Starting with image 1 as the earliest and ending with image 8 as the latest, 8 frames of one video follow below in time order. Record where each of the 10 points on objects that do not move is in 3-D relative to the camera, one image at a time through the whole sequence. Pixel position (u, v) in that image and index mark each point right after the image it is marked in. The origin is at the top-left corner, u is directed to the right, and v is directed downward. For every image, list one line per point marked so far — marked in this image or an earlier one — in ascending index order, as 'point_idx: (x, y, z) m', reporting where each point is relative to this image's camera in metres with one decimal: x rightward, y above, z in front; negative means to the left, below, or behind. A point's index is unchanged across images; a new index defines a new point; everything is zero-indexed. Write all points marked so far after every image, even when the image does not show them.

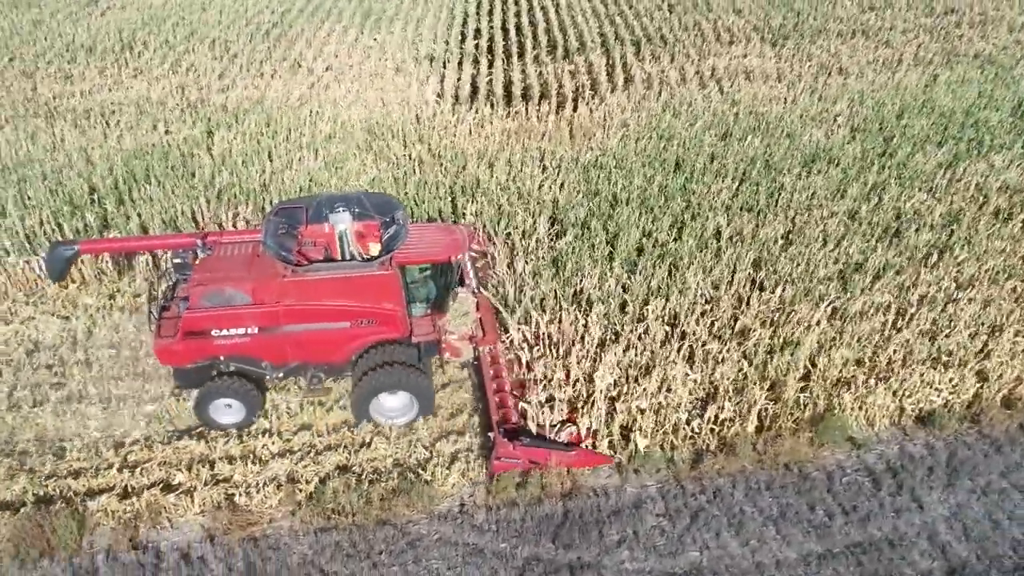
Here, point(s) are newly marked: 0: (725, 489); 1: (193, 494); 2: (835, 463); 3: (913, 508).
0: (+1.6, -1.5, +5.4) m
1: (-2.4, -1.5, +5.3) m
2: (+2.5, -1.4, +5.6) m
3: (+2.9, -1.6, +5.3) m
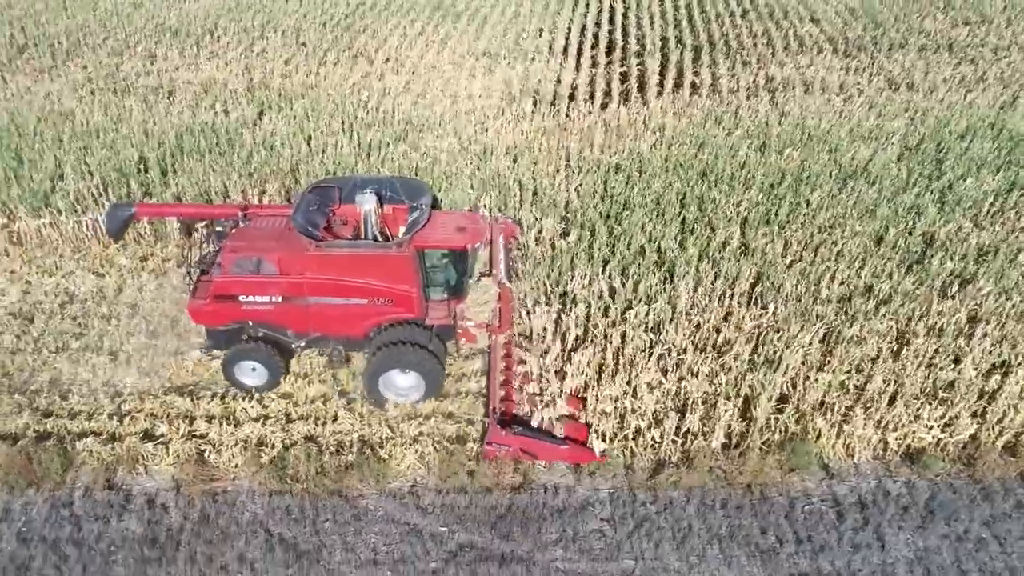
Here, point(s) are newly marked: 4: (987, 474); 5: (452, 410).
0: (+1.2, -1.6, +5.3) m
1: (-2.7, -1.2, +5.7) m
2: (+2.2, -1.5, +5.4) m
3: (+2.5, -1.8, +5.0) m
4: (+3.6, -1.4, +5.5) m
5: (-0.5, -1.0, +6.0) m
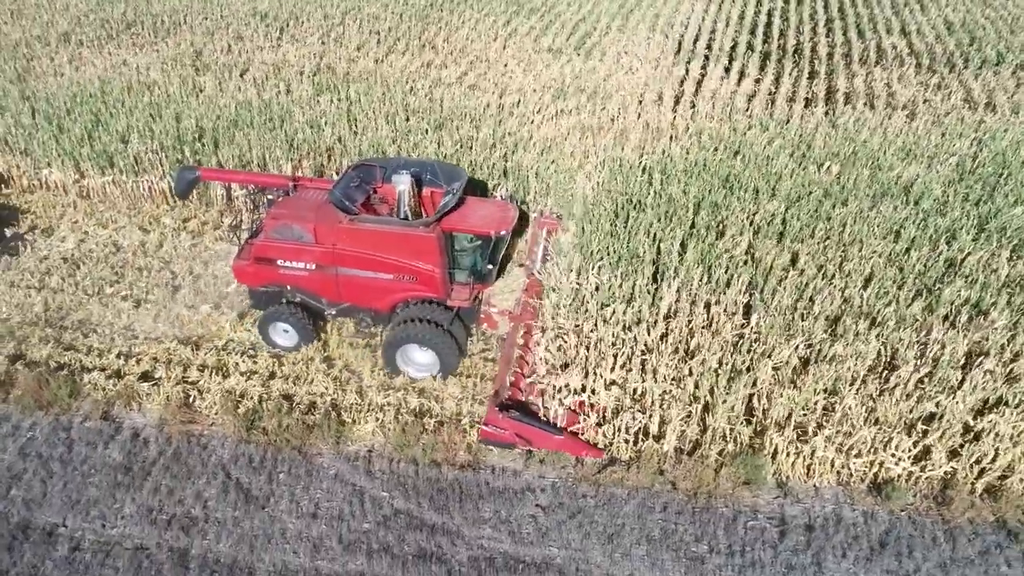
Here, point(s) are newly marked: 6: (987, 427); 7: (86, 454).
0: (+0.8, -1.6, +5.3) m
1: (-3.0, -0.8, +6.2) m
2: (+1.7, -1.6, +5.3) m
3: (+2.0, -1.9, +4.8) m
4: (+3.2, -1.6, +5.1) m
5: (-0.8, -0.8, +6.3) m
6: (+3.5, -1.0, +5.3) m
7: (-3.4, -1.3, +5.7) m
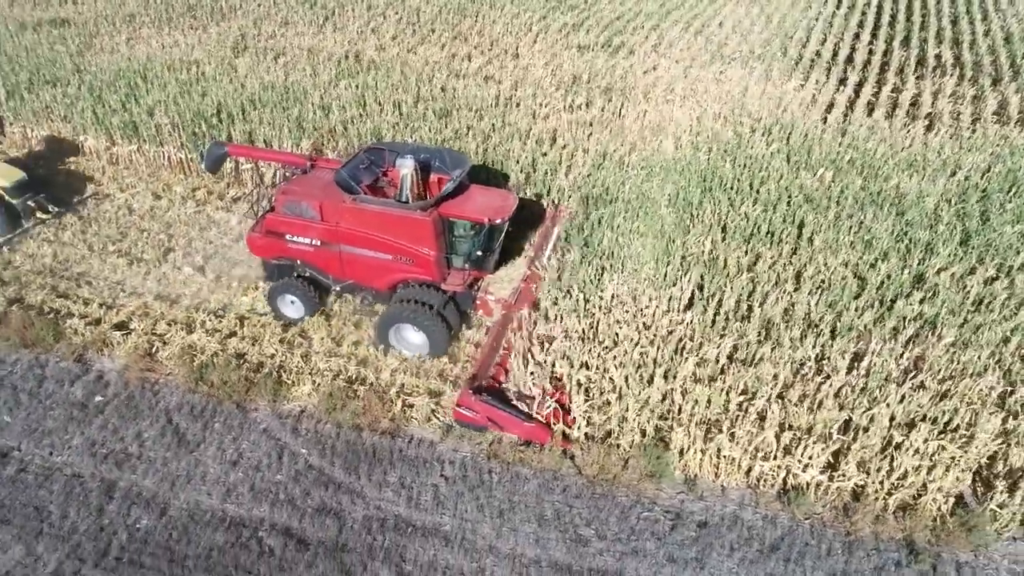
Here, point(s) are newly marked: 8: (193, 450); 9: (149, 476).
0: (+0.1, -1.4, +5.4) m
1: (-3.5, -0.4, +6.7) m
2: (+1.0, -1.5, +5.3) m
3: (+1.2, -1.8, +4.8) m
4: (+2.4, -1.7, +5.0) m
5: (-1.3, -0.6, +6.5) m
6: (+2.8, -1.1, +5.2) m
7: (-4.0, -0.9, +6.2) m
8: (-2.5, -1.3, +5.7) m
9: (-2.8, -1.4, +5.5) m
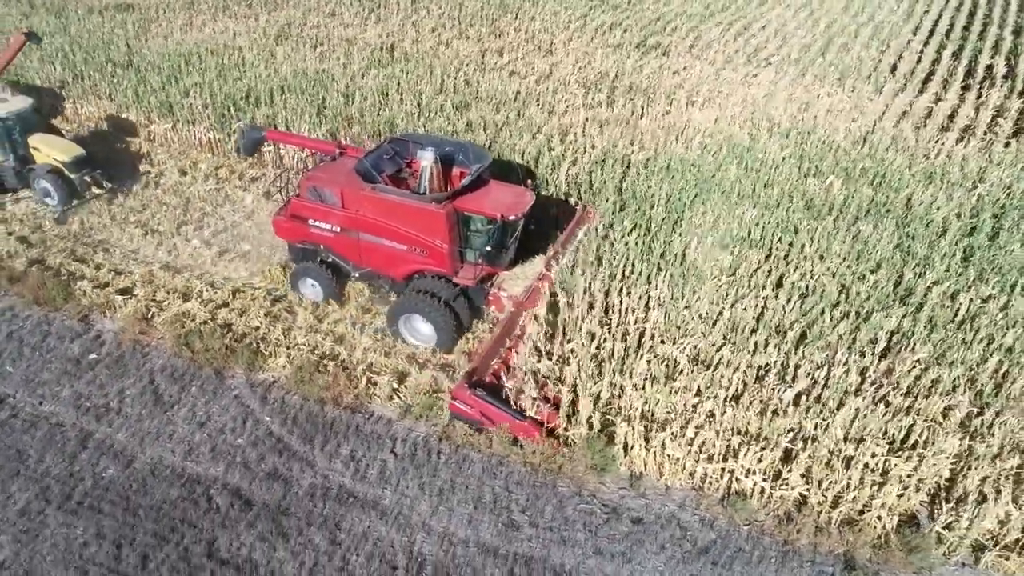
0: (-0.3, -1.3, +5.5) m
1: (-3.8, -0.1, +7.1) m
2: (+0.6, -1.5, +5.3) m
3: (+0.7, -1.8, +4.8) m
4: (+1.9, -1.7, +4.9) m
5: (-1.6, -0.4, +6.8) m
6: (+2.4, -1.2, +5.0) m
7: (-4.3, -0.5, +6.7) m
8: (-2.9, -1.0, +6.0) m
9: (-3.1, -1.1, +5.8) m
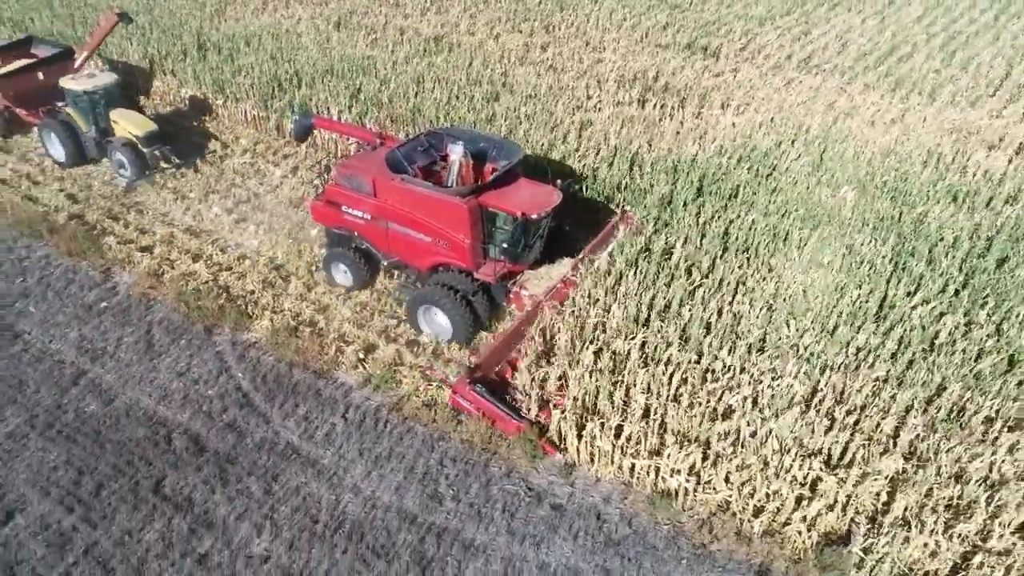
0: (-0.8, -1.1, +5.7) m
1: (-3.9, +0.3, +7.7) m
2: (0.0, -1.4, +5.4) m
3: (+0.1, -1.7, +4.9) m
4: (+1.4, -1.7, +4.8) m
5: (-1.8, -0.1, +7.1) m
6: (+1.9, -1.2, +4.9) m
7: (-4.5, 0.0, +7.3) m
8: (-3.2, -0.6, +6.5) m
9: (-3.5, -0.7, +6.3) m
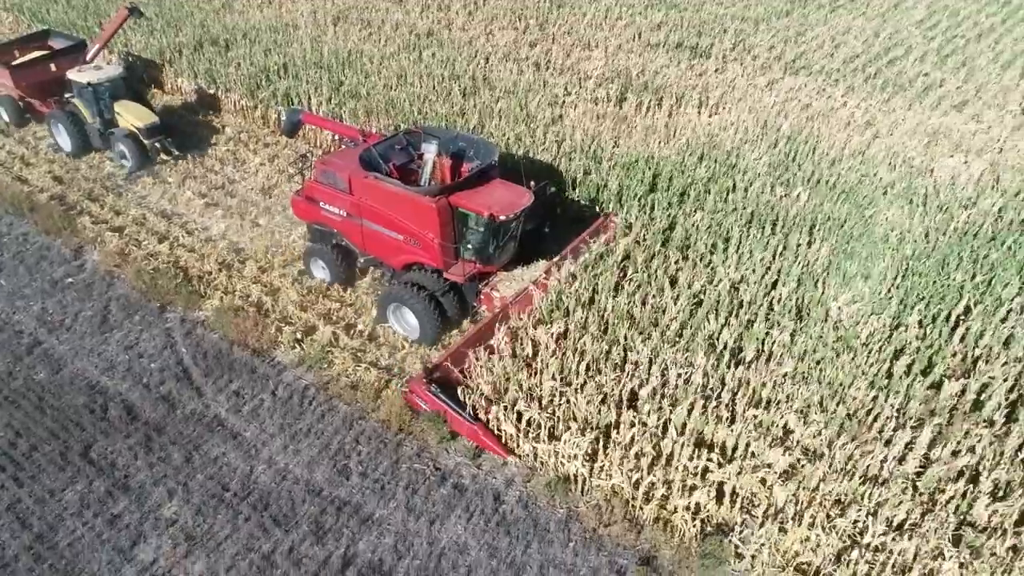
0: (-1.5, -1.0, +5.9) m
1: (-4.4, +0.6, +8.0) m
2: (-0.6, -1.3, +5.5) m
3: (-0.6, -1.6, +5.0) m
4: (+0.6, -1.7, +4.9) m
5: (-2.4, 0.0, +7.3) m
6: (+1.2, -1.2, +4.9) m
7: (-5.0, +0.2, +7.7) m
8: (-3.8, -0.4, +6.8) m
9: (-4.1, -0.5, +6.7) m
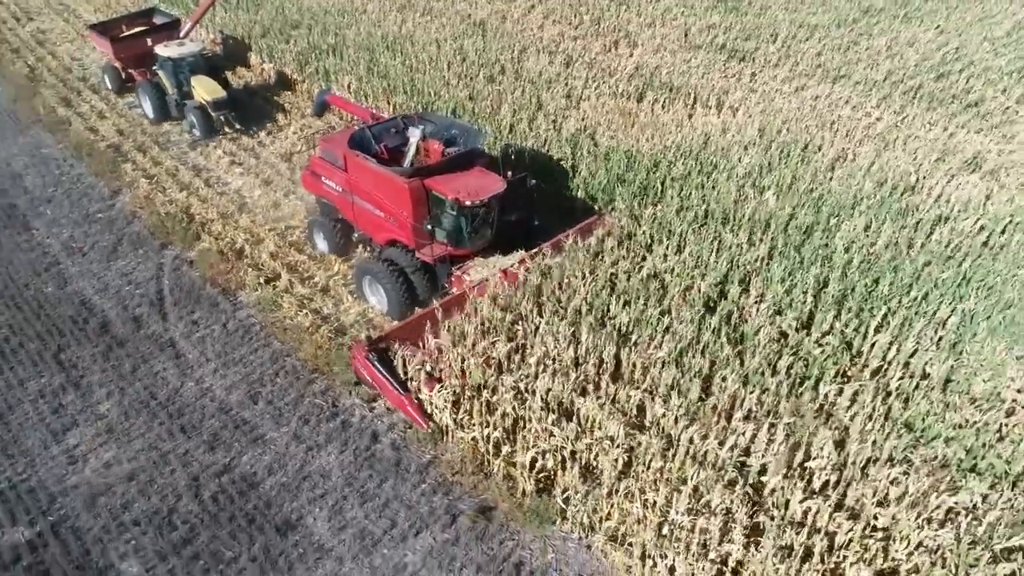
0: (-2.2, -0.5, +6.6) m
1: (-4.6, +1.3, +9.1) m
2: (-1.5, -0.9, +6.1) m
3: (-1.6, -1.2, +5.6) m
4: (-0.4, -1.4, +5.3) m
5: (-2.8, +0.6, +8.1) m
6: (+0.2, -1.0, +5.2) m
7: (-5.3, +1.1, +8.9) m
8: (-4.4, +0.3, +7.8) m
9: (-4.7, +0.2, +7.8) m
